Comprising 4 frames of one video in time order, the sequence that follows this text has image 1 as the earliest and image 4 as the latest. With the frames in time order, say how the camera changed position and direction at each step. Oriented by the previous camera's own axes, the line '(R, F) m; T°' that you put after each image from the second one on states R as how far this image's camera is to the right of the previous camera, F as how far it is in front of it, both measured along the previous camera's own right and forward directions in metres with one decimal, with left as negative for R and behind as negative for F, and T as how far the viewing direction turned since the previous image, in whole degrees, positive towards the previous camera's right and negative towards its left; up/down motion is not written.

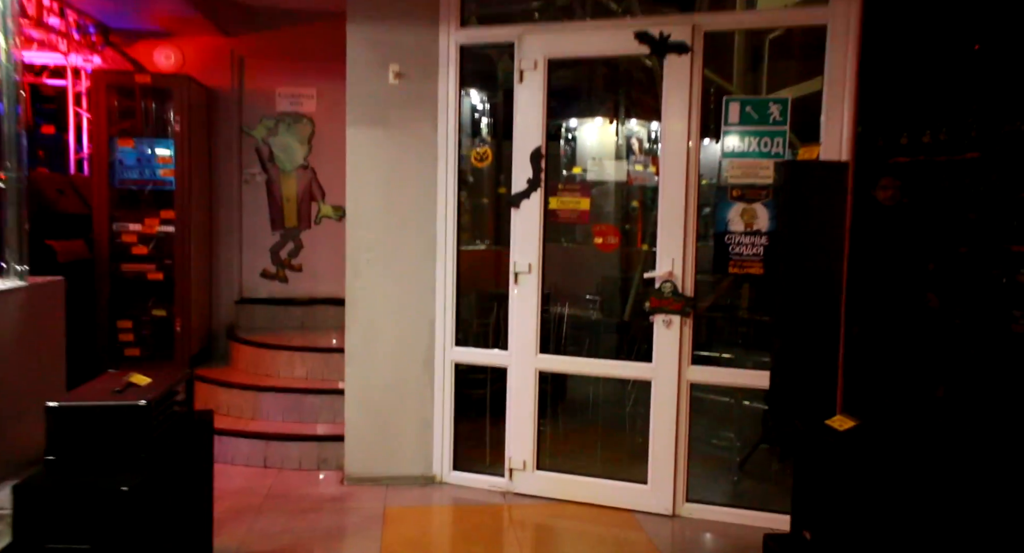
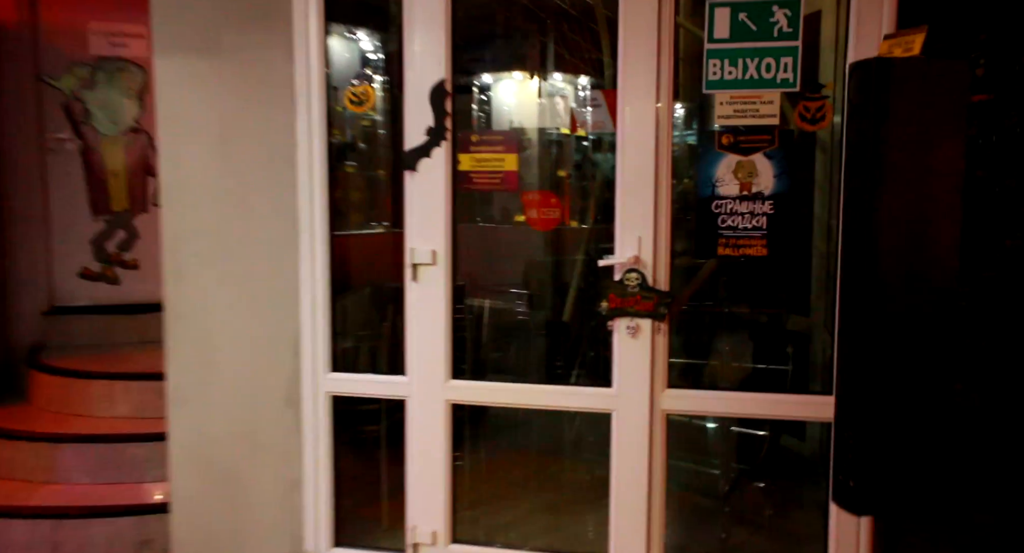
(+0.1, +1.0) m; +6°
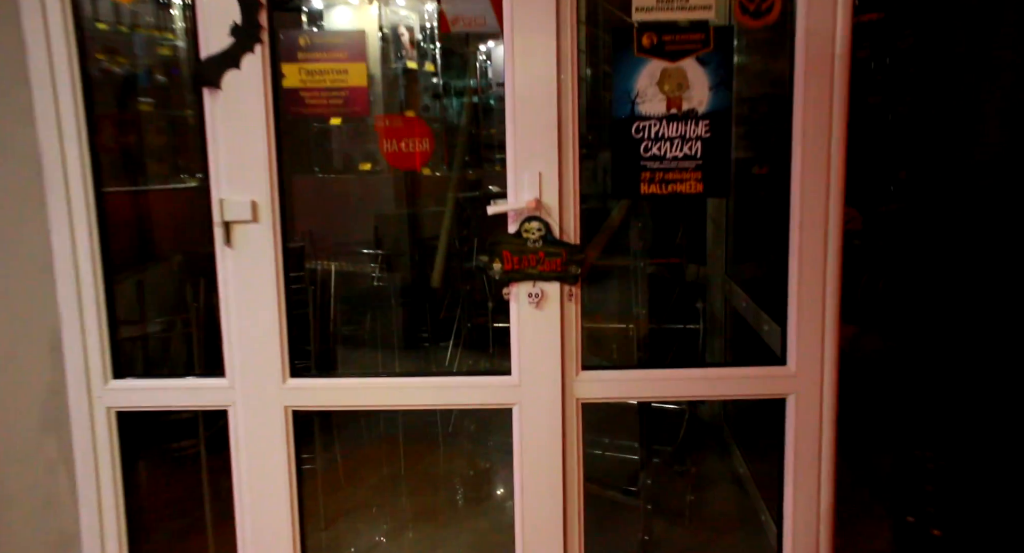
(0.0, +0.6) m; +12°
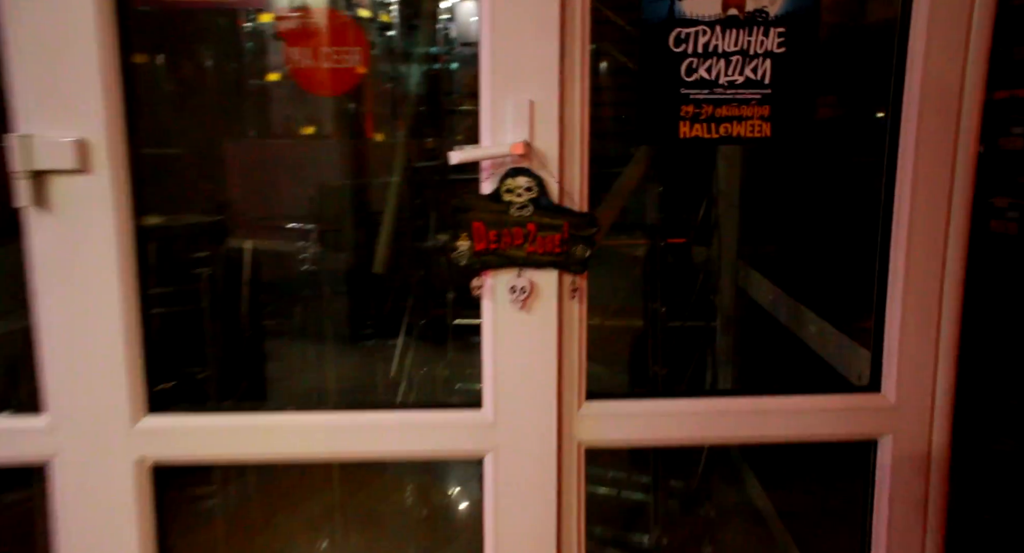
(0.0, +0.6) m; +3°
